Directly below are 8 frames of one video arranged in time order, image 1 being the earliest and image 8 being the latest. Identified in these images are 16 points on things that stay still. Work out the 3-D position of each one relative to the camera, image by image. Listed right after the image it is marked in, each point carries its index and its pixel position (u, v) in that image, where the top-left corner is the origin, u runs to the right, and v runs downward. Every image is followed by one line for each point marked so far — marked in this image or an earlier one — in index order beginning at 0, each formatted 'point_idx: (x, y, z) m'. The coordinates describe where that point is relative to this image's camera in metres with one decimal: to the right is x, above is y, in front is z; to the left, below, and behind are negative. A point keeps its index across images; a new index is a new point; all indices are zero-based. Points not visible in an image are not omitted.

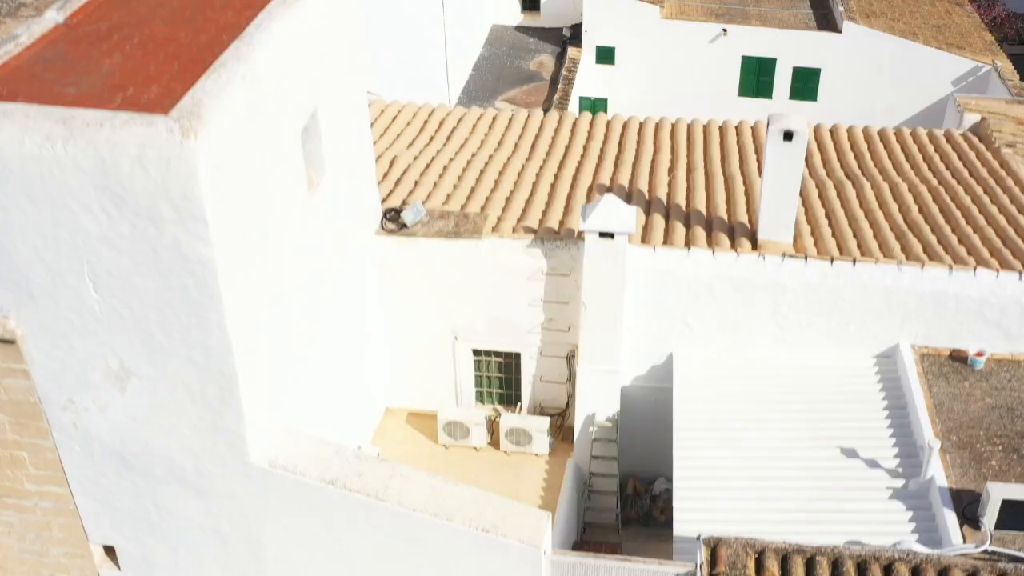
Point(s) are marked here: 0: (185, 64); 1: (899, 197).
0: (-1.4, +1.0, +8.5) m
1: (+2.6, +0.6, +12.9) m
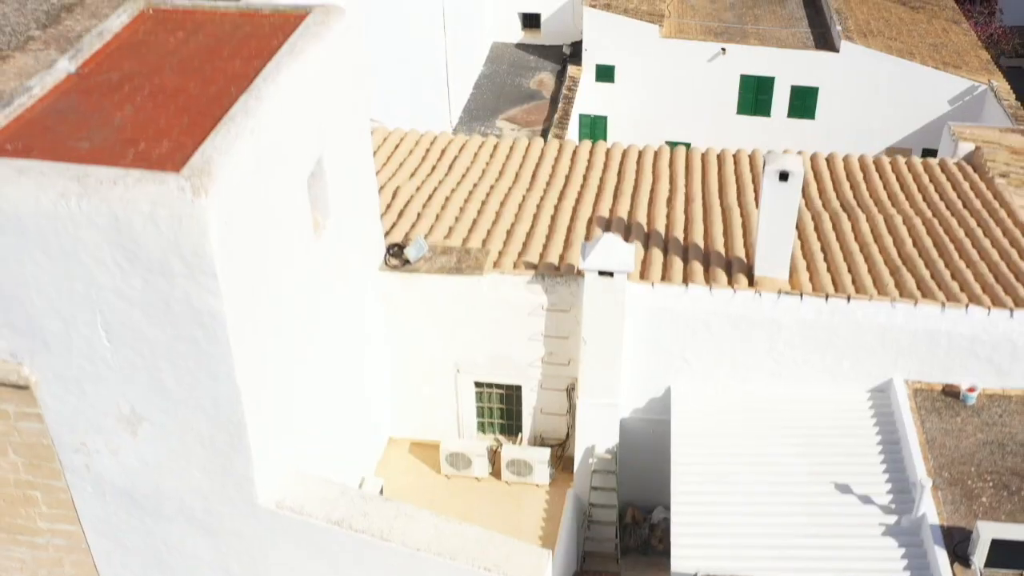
0: (-1.4, +0.8, +8.7) m
1: (+2.6, +0.4, +13.1) m
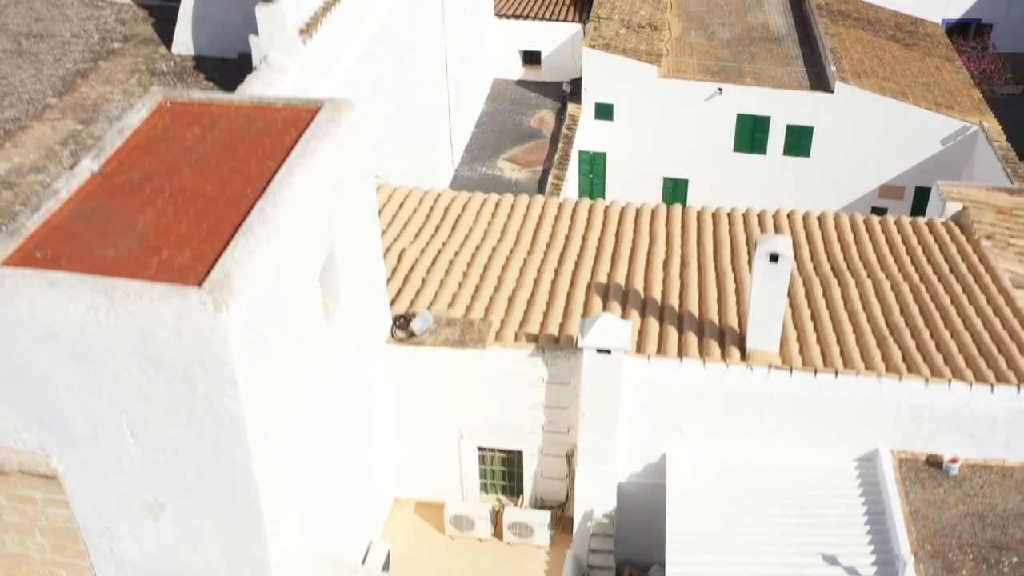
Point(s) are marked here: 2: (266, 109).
0: (-1.4, +0.3, +9.2) m
1: (+2.6, -0.1, +13.6) m
2: (-1.4, +1.0, +10.9) m
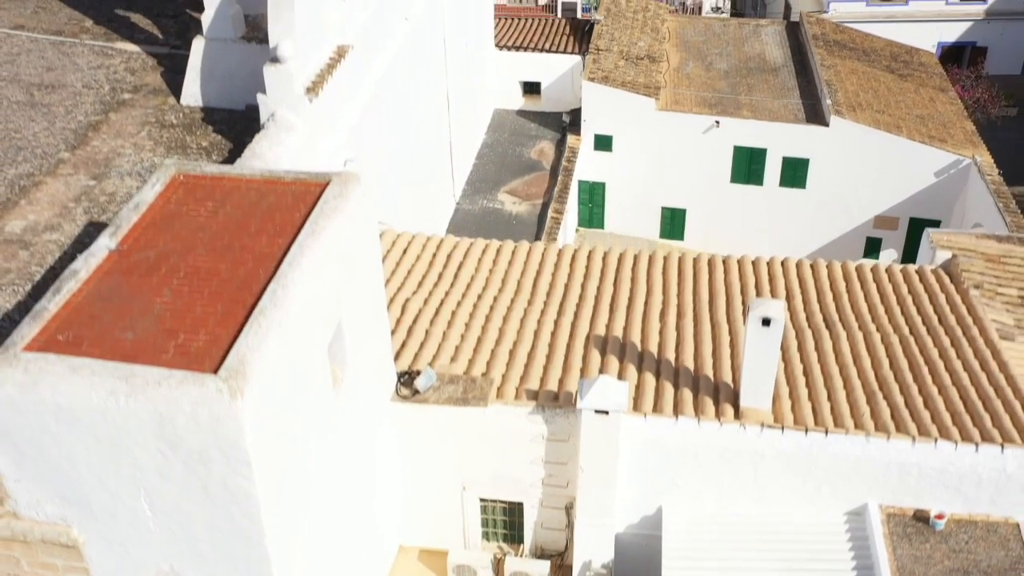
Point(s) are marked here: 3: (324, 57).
0: (-1.4, -0.1, +9.6) m
1: (+2.6, -0.4, +14.0) m
2: (-1.4, +0.6, +11.3) m
3: (-1.5, +1.8, +15.5) m
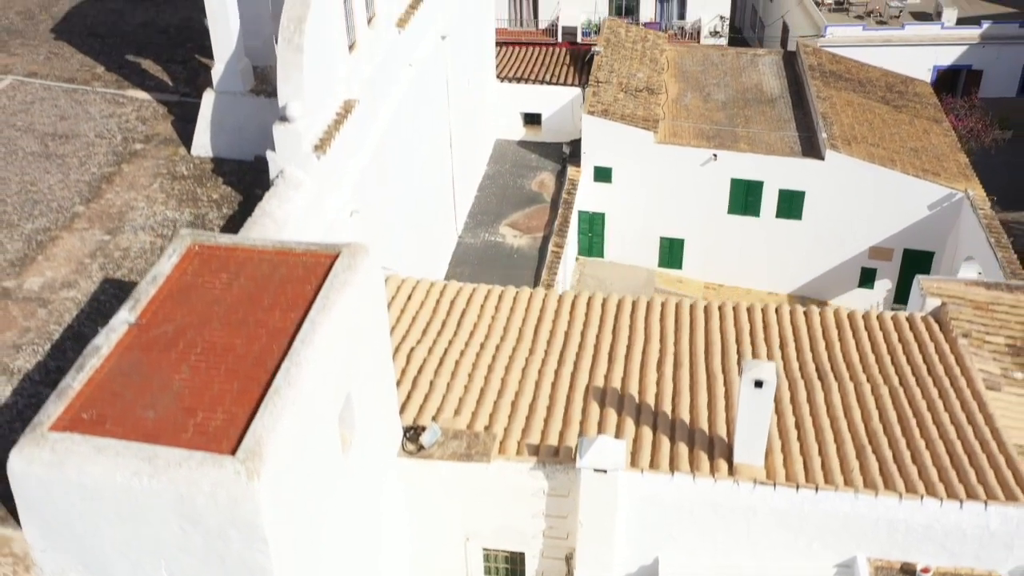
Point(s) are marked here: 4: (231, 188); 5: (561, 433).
0: (-1.4, -0.5, +10.1) m
1: (+2.6, -0.8, +14.5) m
2: (-1.3, +0.2, +11.8) m
3: (-1.5, +1.4, +16.0) m
4: (-2.4, +0.8, +16.5) m
5: (+0.3, -1.0, +13.8) m
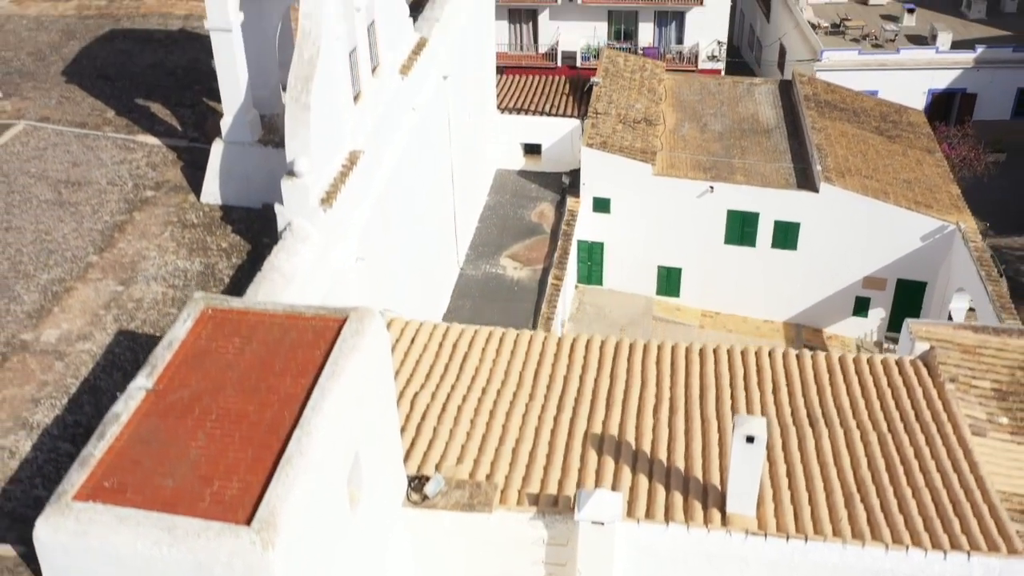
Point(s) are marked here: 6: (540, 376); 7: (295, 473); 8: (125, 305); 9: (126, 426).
0: (-1.4, -0.9, +10.6) m
1: (+2.6, -1.2, +15.0) m
2: (-1.3, -0.2, +12.3) m
3: (-1.5, +1.0, +16.5) m
4: (-2.4, +0.4, +17.0) m
5: (+0.3, -1.4, +14.2) m
6: (+0.2, -0.7, +16.8) m
7: (-1.1, -1.0, +10.1) m
8: (-3.0, -0.1, +15.4) m
9: (-2.1, -0.8, +10.8) m
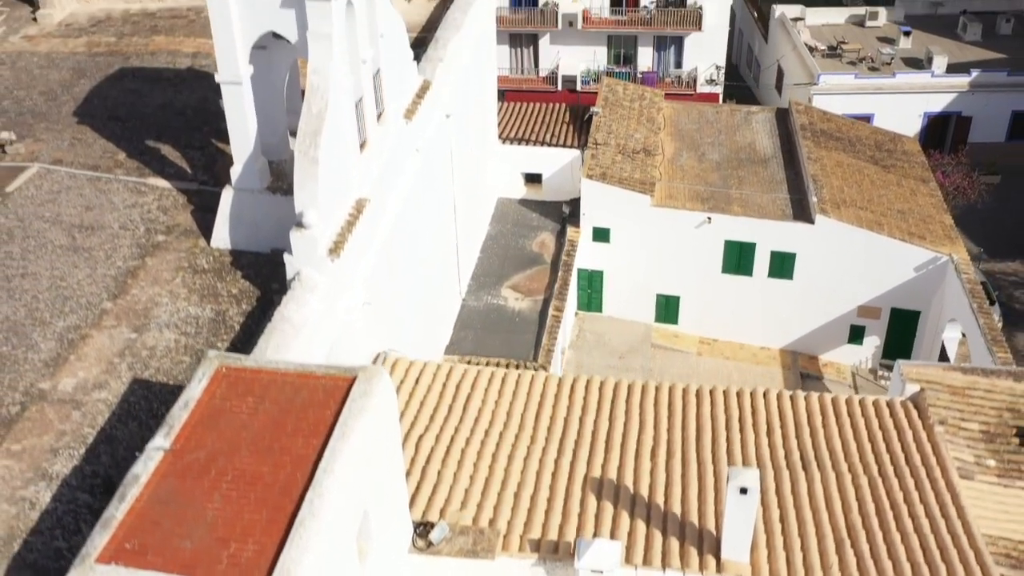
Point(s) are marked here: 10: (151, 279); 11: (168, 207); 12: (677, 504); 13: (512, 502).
0: (-1.4, -1.3, +11.1) m
1: (+2.6, -1.6, +15.5) m
2: (-1.3, -0.6, +12.8) m
3: (-1.4, +0.6, +17.0) m
4: (-2.3, +0.1, +17.5) m
5: (+0.4, -1.8, +14.7) m
6: (+0.3, -1.1, +17.3) m
7: (-1.1, -1.3, +10.6) m
8: (-3.0, -0.5, +15.9) m
9: (-2.1, -1.2, +11.3) m
10: (-3.2, +0.1, +17.4) m
11: (-3.4, +0.8, +19.2) m
12: (+1.3, -1.7, +15.2) m
13: (0.0, -1.7, +15.2) m
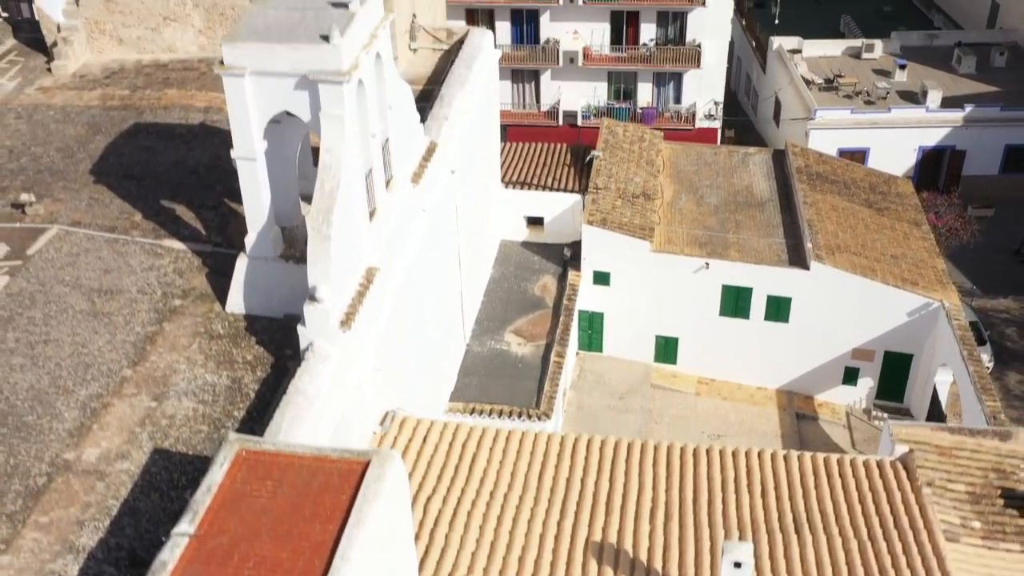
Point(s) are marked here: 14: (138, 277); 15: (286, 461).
0: (-1.3, -1.9, +11.8) m
1: (+2.7, -2.2, +16.2) m
2: (-1.3, -1.2, +13.4) m
3: (-1.4, 0.0, +17.7) m
4: (-2.3, -0.6, +18.2) m
5: (+0.4, -2.4, +15.4) m
6: (+0.3, -1.7, +18.0) m
7: (-1.1, -1.9, +11.3) m
8: (-3.0, -1.1, +16.6) m
9: (-2.1, -1.8, +12.0) m
10: (-3.2, -0.5, +18.1) m
11: (-3.3, +0.2, +19.9) m
12: (+1.3, -2.3, +15.9) m
13: (+0.1, -2.3, +15.9) m
14: (-3.7, +0.1, +19.6) m
15: (-1.6, -1.2, +13.4) m
